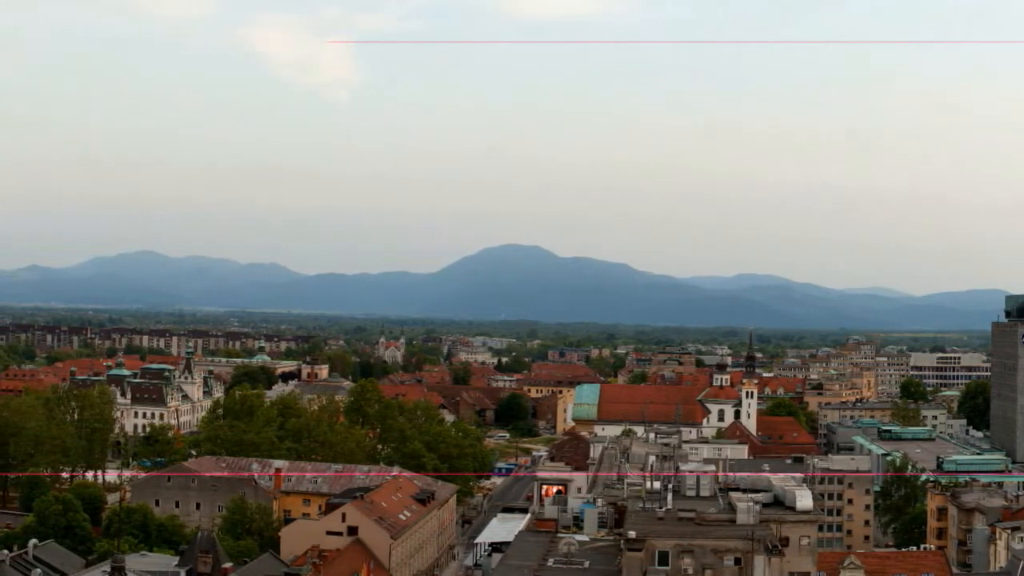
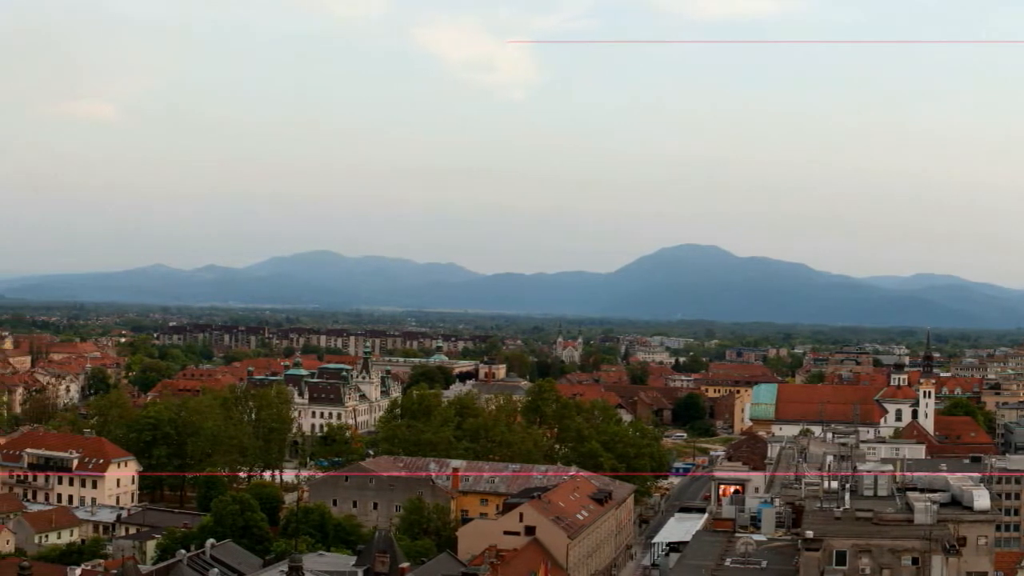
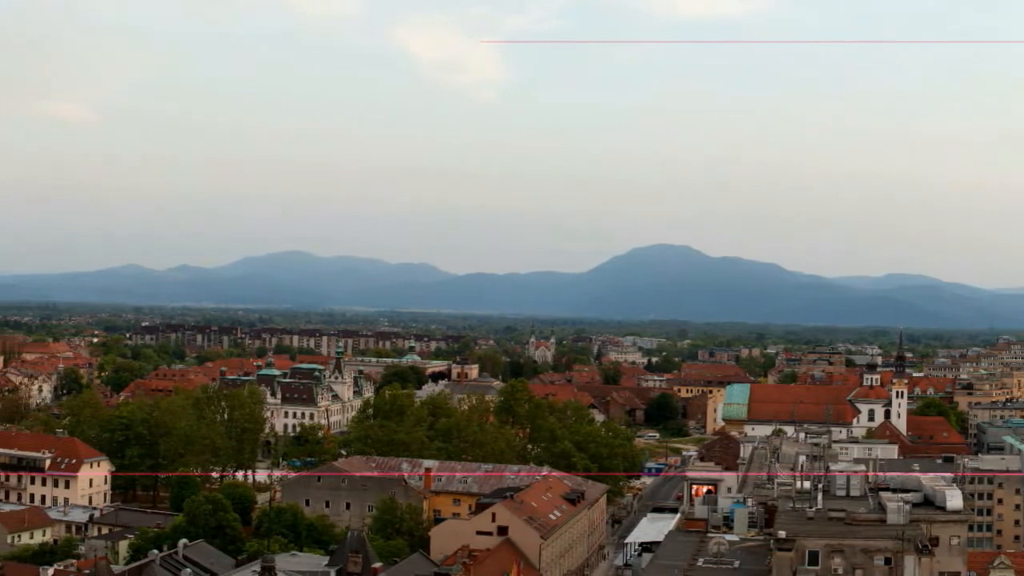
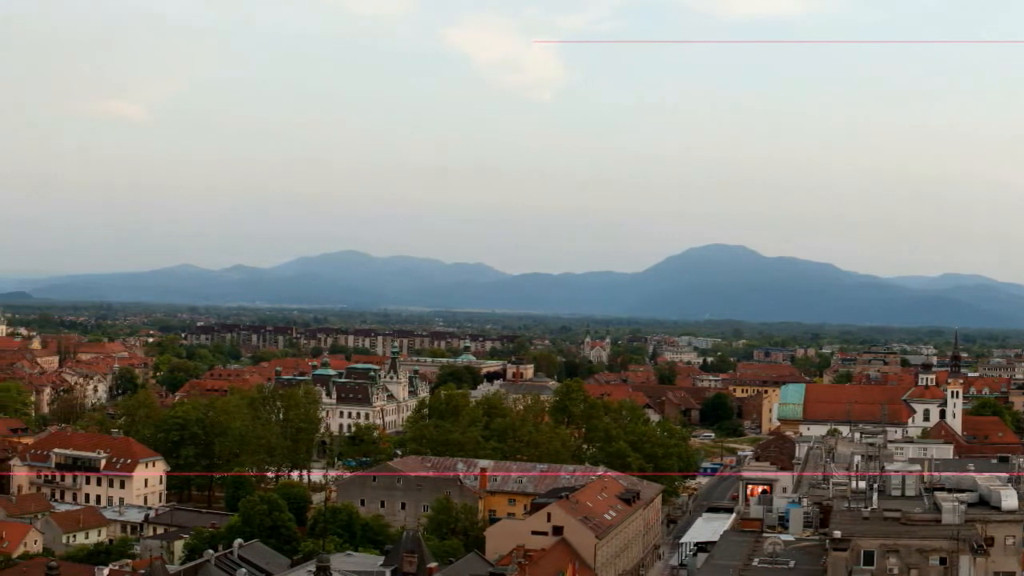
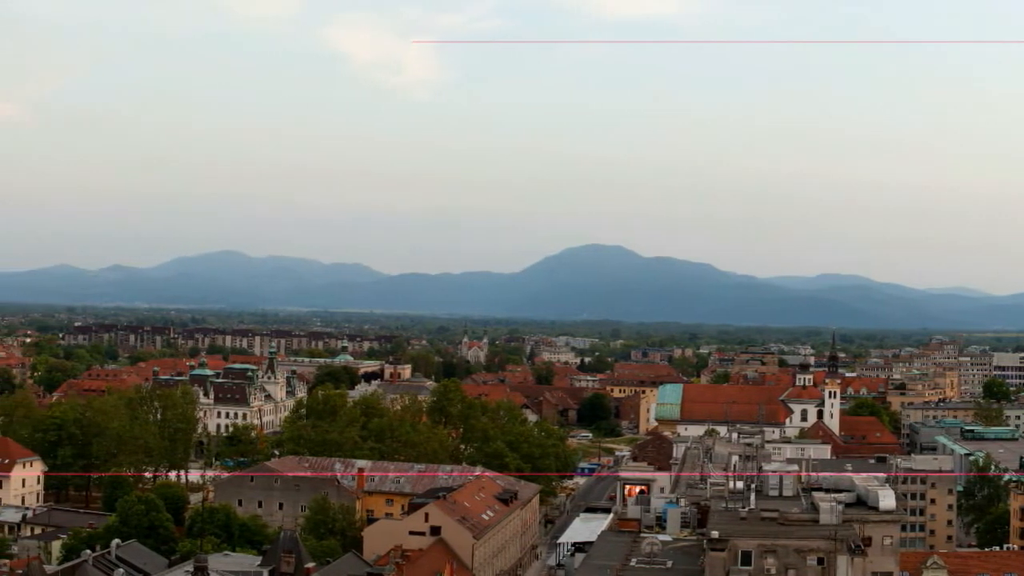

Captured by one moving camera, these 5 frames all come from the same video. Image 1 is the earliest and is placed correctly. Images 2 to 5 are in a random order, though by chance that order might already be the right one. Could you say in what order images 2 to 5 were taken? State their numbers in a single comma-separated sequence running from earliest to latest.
5, 3, 2, 4
